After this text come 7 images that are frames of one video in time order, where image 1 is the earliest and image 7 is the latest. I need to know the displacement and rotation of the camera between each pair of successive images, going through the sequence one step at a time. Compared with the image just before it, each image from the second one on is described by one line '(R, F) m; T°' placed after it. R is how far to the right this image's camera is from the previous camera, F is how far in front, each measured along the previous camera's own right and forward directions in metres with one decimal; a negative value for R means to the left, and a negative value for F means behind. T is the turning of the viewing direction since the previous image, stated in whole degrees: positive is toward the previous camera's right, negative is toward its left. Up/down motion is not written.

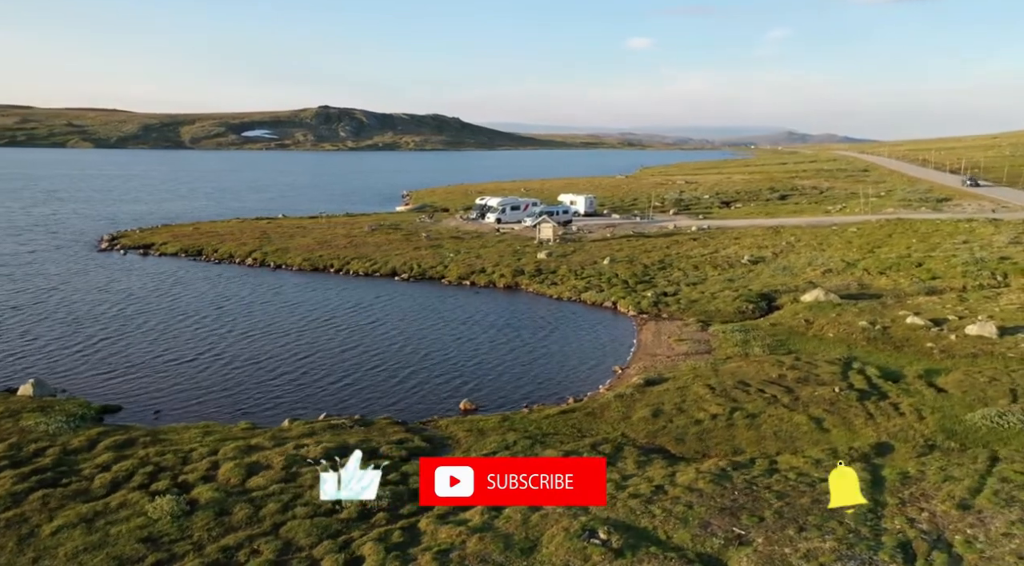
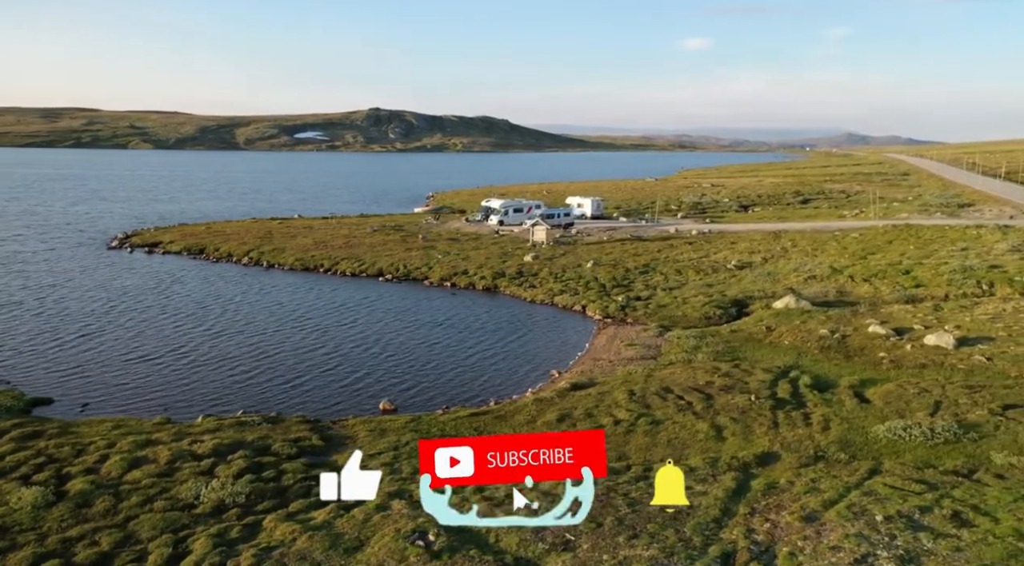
(+4.6, -0.1) m; -3°
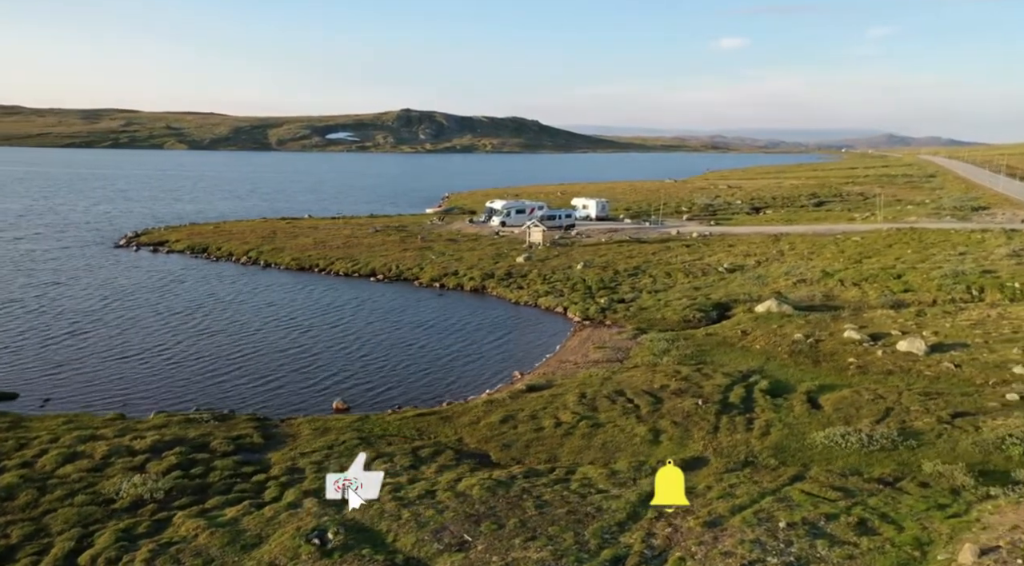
(+2.8, -0.1) m; -2°
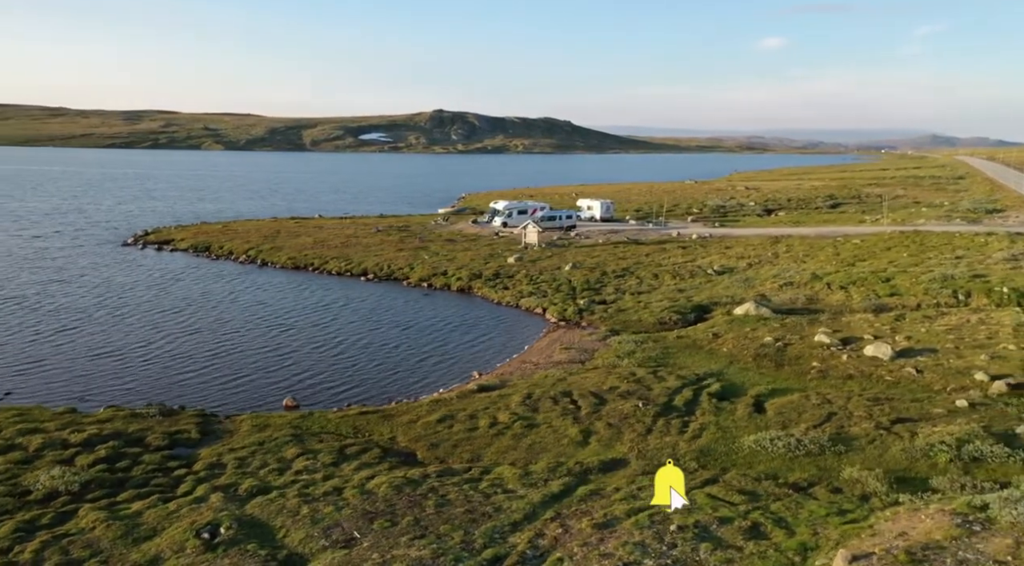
(+3.1, -0.1) m; -2°
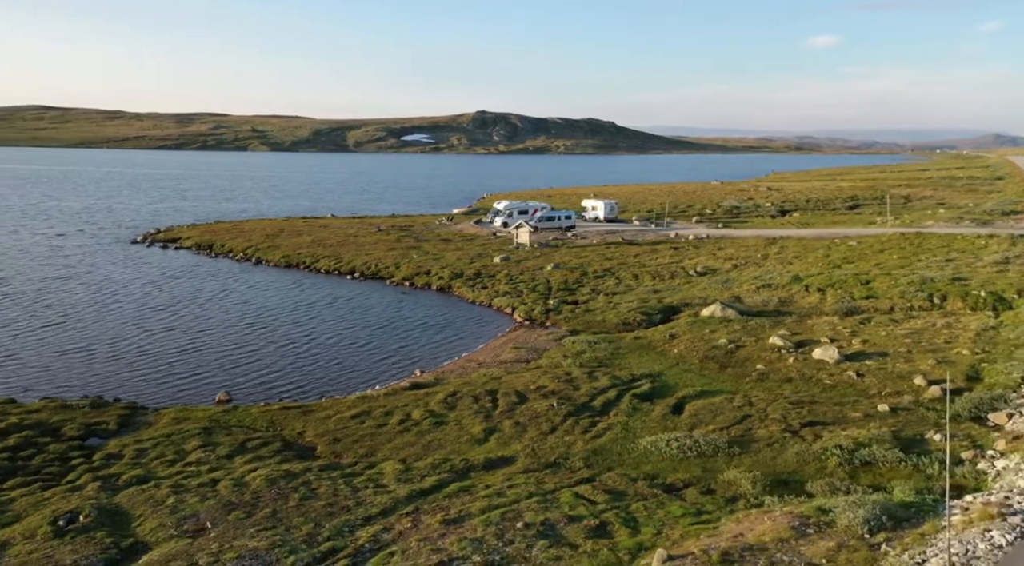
(+4.3, -0.1) m; -3°
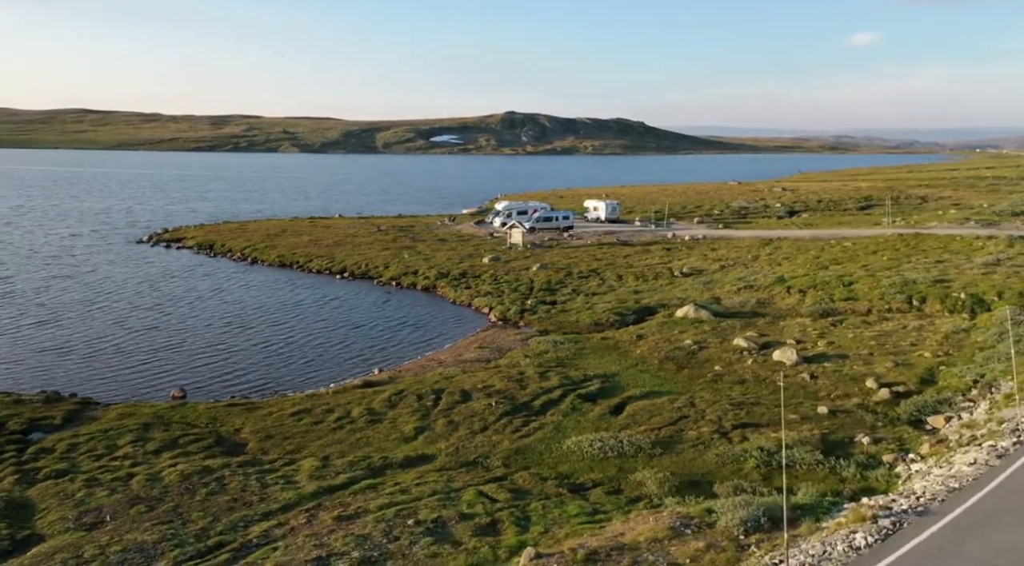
(+3.1, -0.1) m; -2°
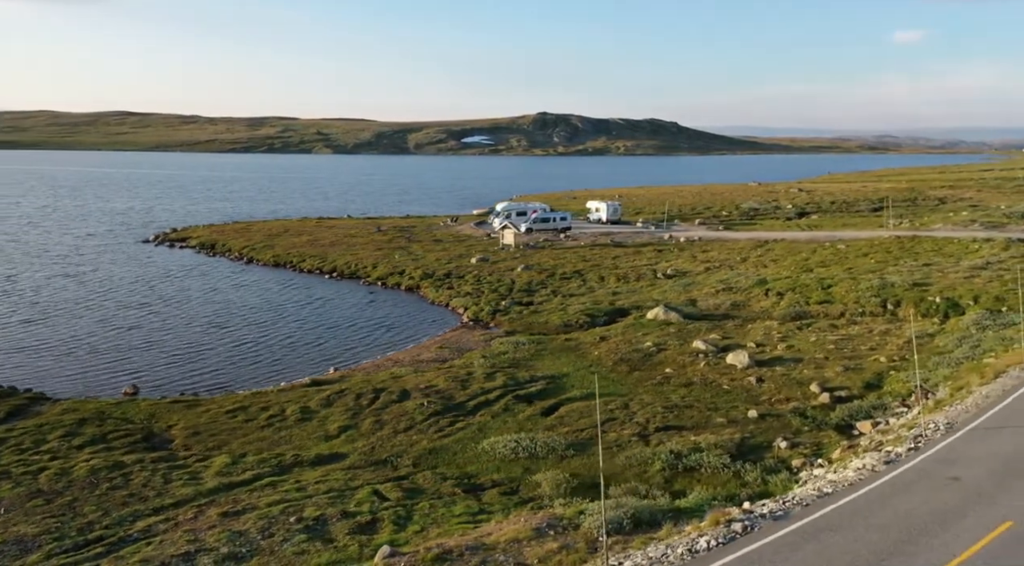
(+3.4, 0.0) m; -2°
